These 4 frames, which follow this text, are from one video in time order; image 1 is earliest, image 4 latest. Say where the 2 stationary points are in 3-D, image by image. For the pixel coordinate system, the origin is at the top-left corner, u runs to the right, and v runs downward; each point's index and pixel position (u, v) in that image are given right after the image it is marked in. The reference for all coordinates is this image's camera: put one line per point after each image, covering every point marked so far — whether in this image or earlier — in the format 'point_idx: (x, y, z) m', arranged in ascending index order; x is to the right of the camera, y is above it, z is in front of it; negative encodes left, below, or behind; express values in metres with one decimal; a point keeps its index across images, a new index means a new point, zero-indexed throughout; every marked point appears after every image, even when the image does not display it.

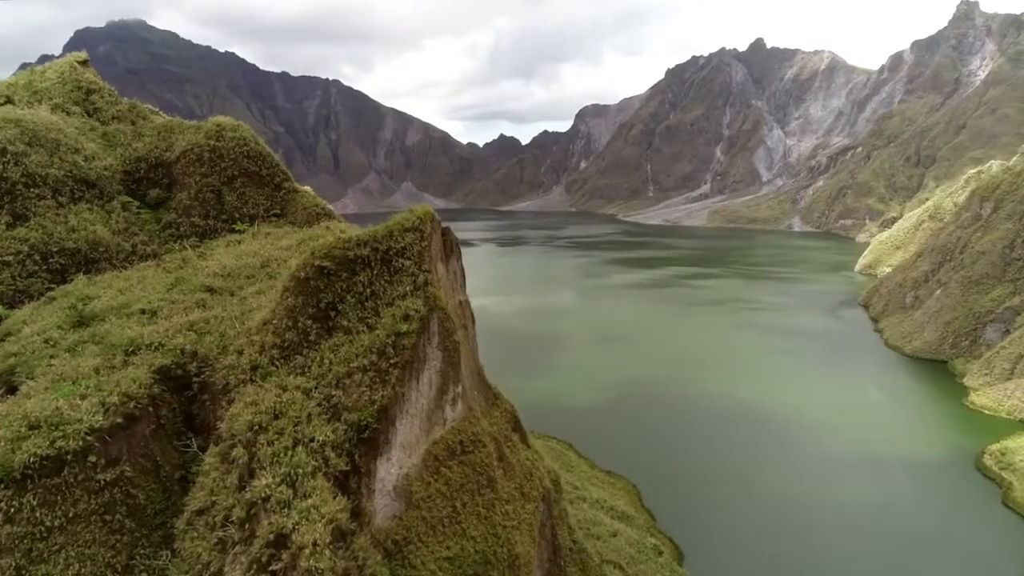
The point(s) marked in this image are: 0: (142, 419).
0: (-8.3, -2.9, +14.5) m
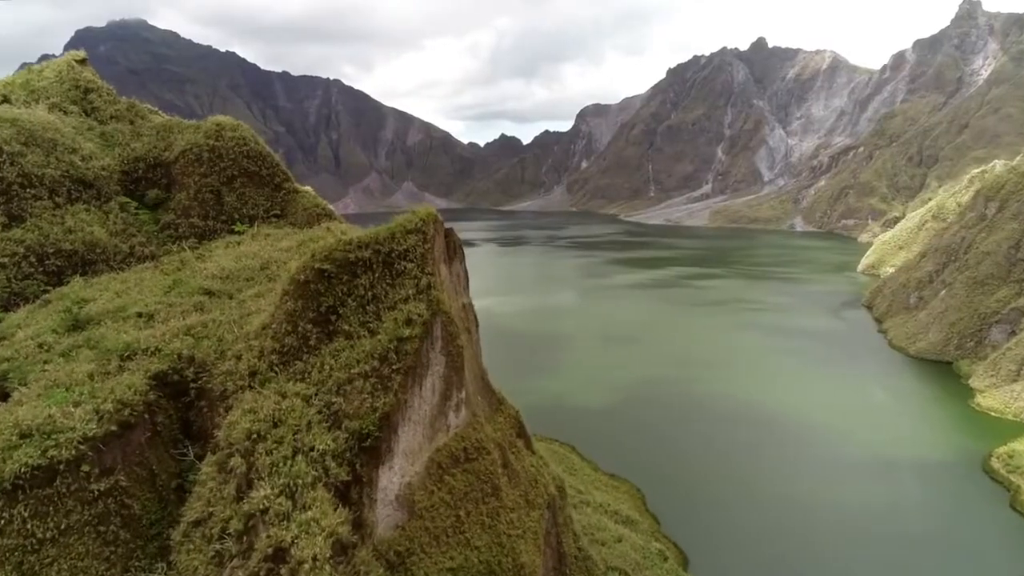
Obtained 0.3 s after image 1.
0: (-8.2, -3.0, +14.1) m
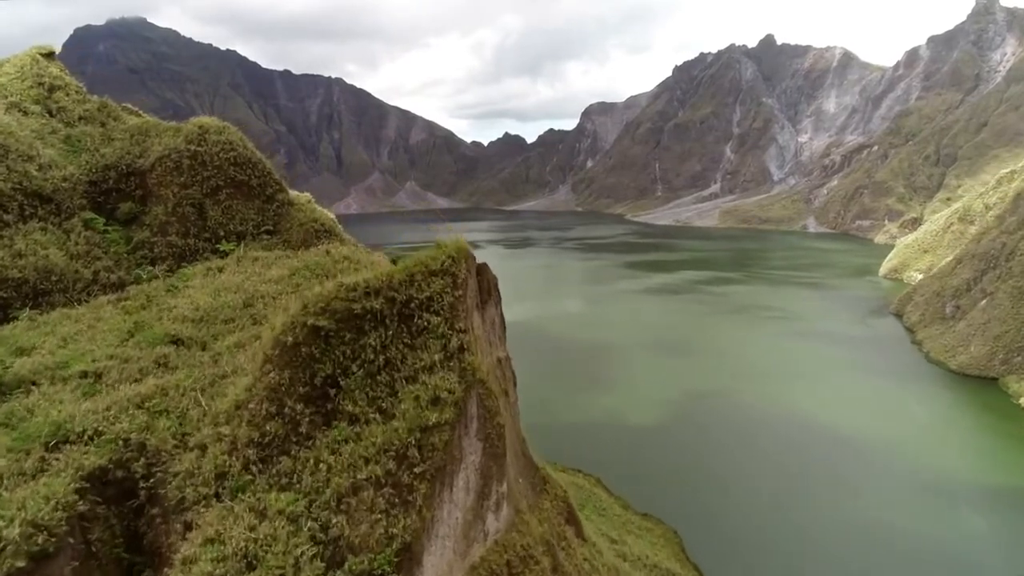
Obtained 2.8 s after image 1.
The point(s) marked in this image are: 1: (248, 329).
0: (-7.1, -4.2, +10.1) m
1: (-6.5, -1.0, +15.8) m
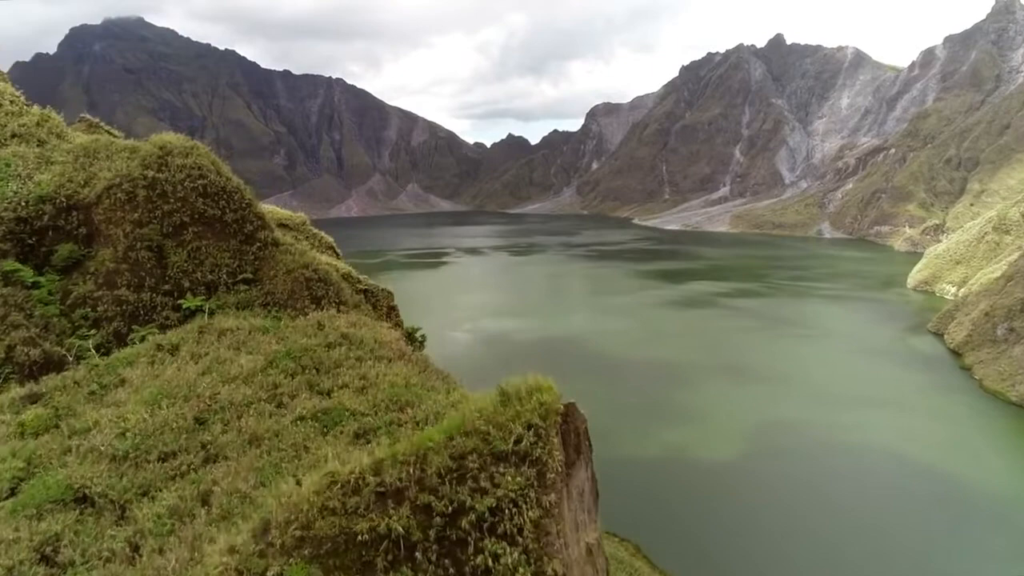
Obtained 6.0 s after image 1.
0: (-5.7, -6.2, +4.6) m
1: (-5.1, -3.0, +10.2) m
